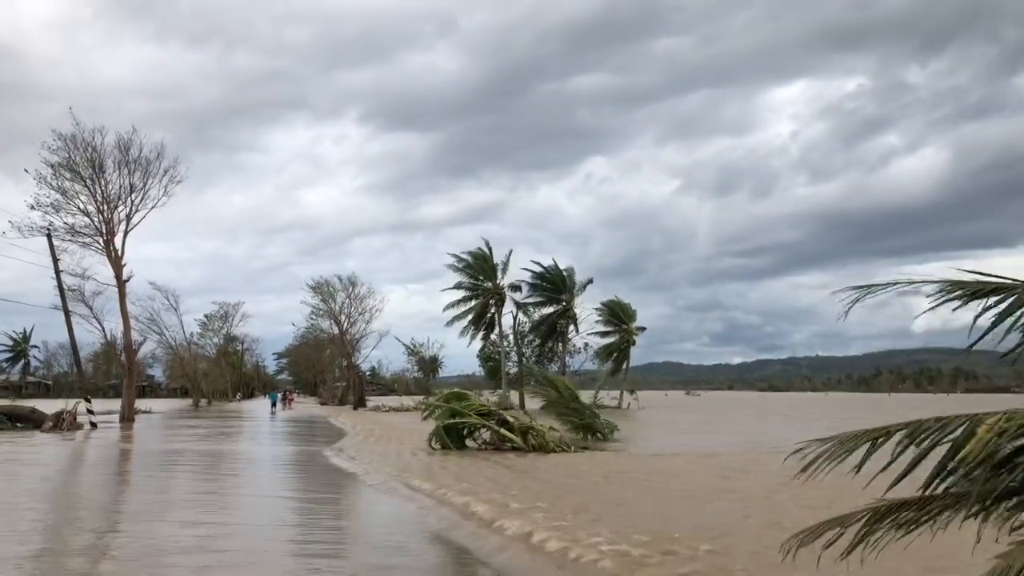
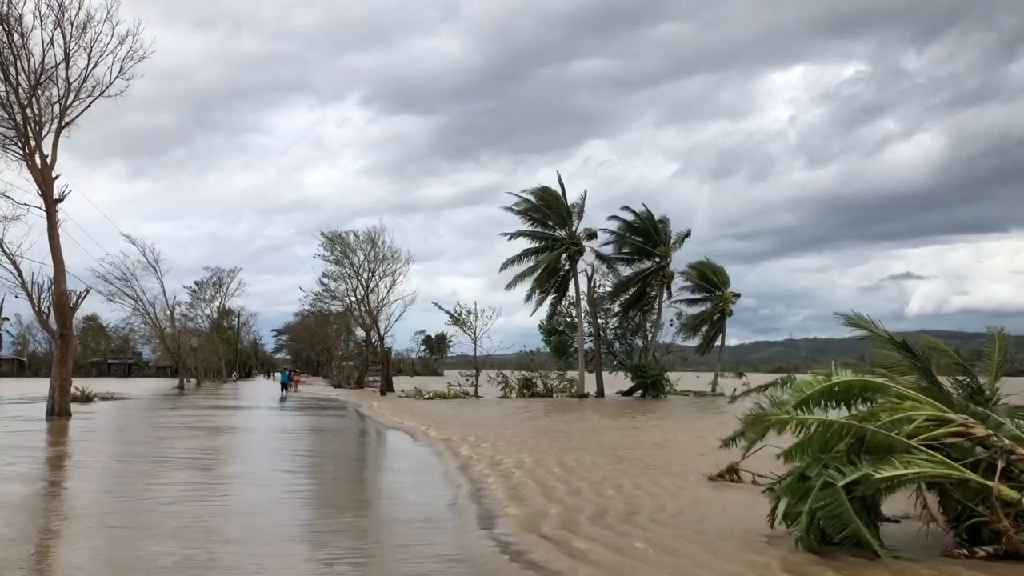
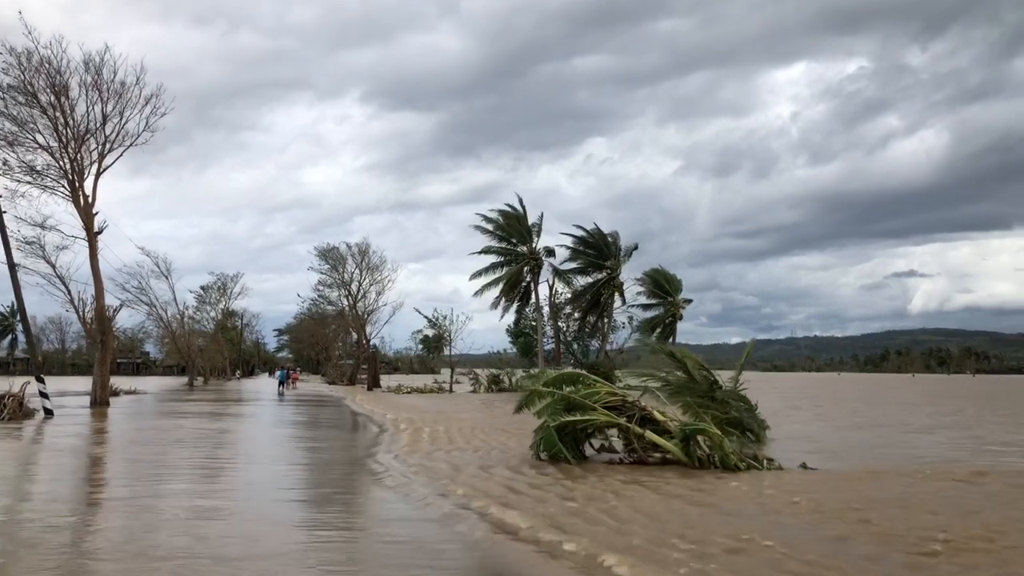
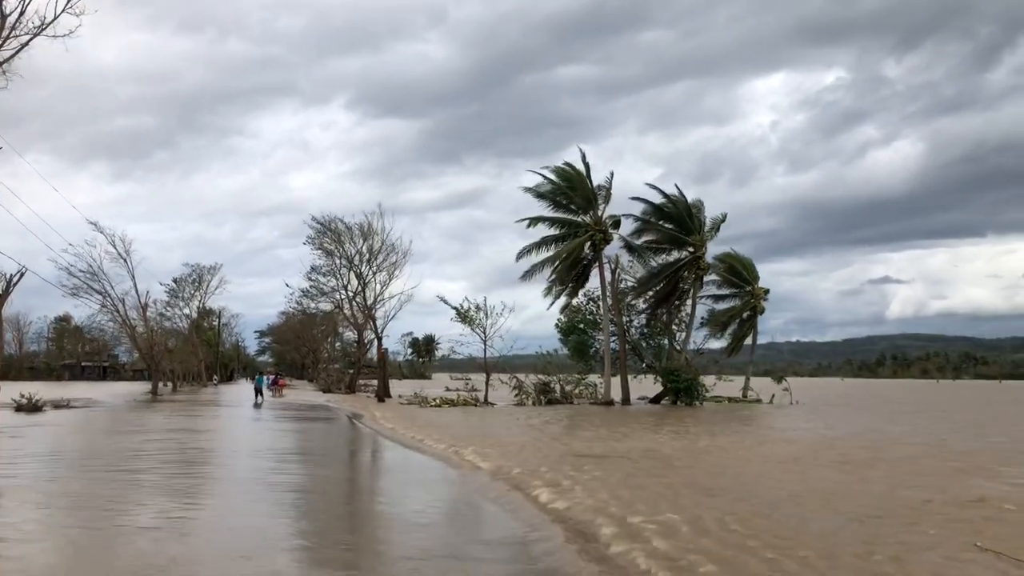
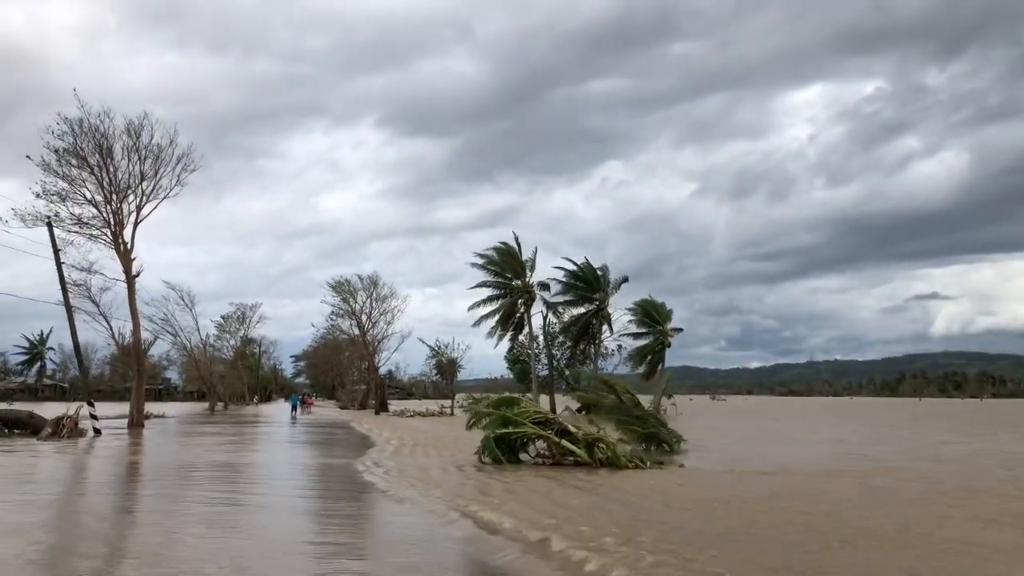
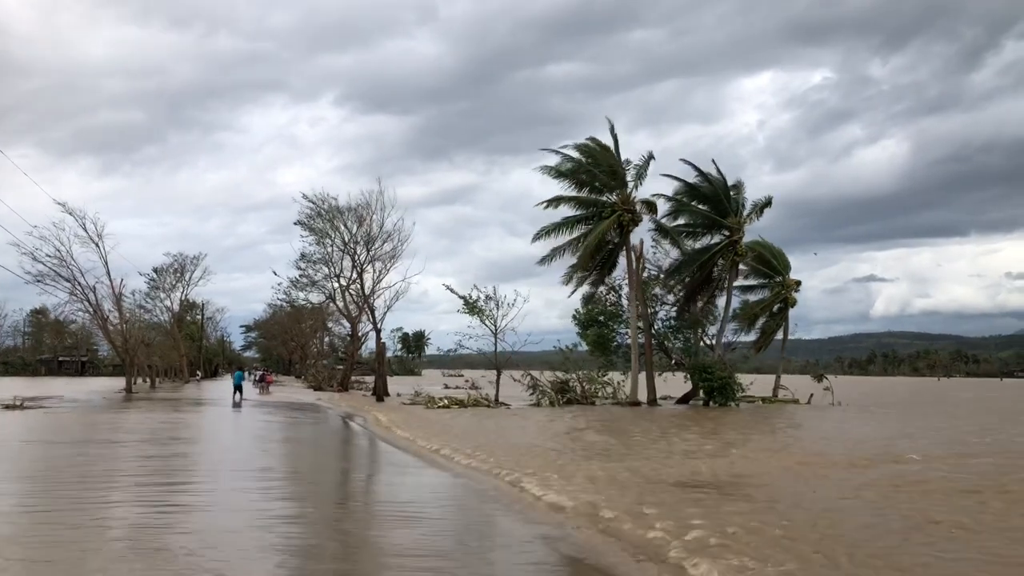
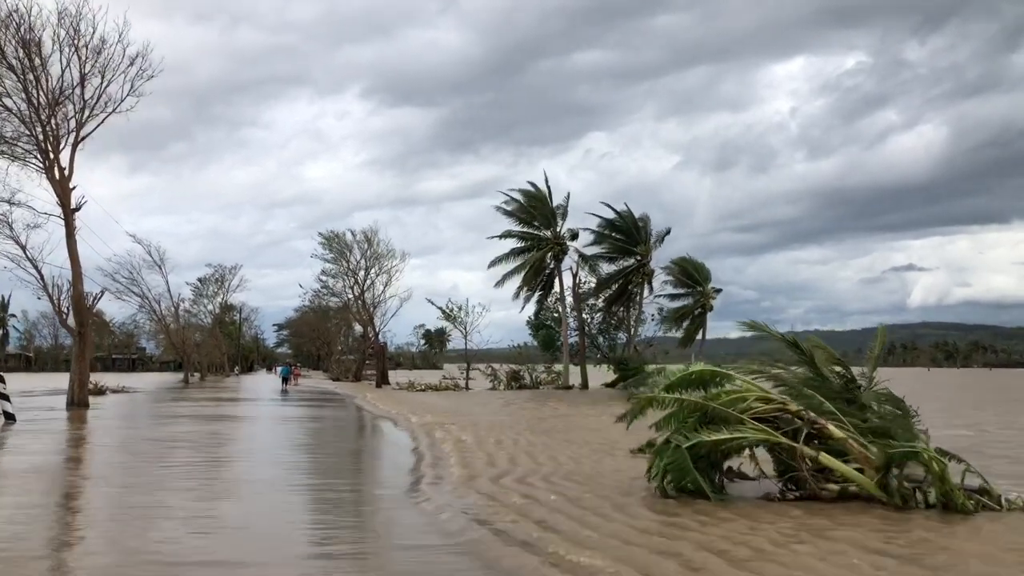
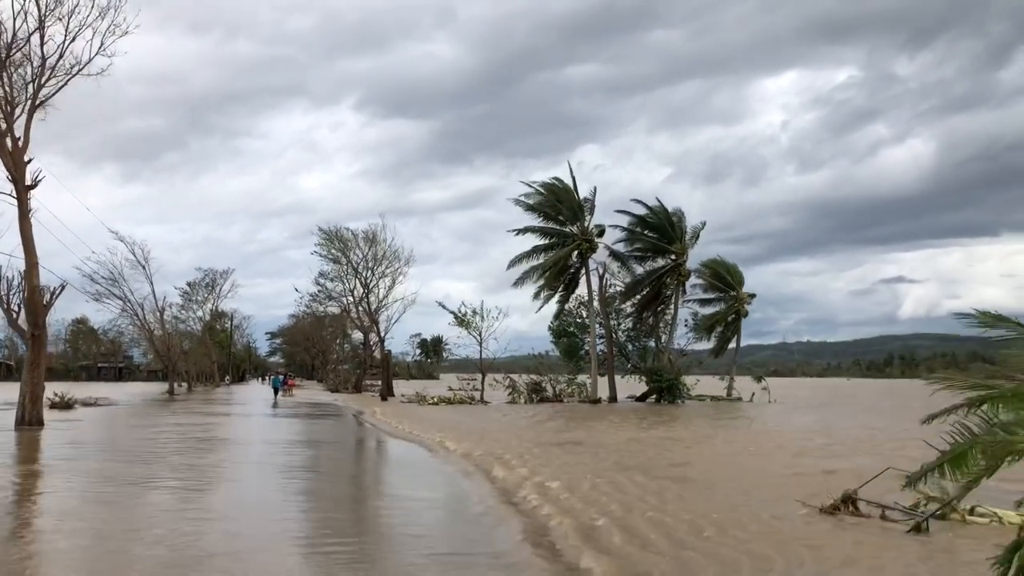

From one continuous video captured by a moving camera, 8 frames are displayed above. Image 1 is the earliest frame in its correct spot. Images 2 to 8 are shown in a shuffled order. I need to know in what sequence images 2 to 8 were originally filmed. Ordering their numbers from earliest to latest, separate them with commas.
5, 3, 7, 2, 8, 4, 6
